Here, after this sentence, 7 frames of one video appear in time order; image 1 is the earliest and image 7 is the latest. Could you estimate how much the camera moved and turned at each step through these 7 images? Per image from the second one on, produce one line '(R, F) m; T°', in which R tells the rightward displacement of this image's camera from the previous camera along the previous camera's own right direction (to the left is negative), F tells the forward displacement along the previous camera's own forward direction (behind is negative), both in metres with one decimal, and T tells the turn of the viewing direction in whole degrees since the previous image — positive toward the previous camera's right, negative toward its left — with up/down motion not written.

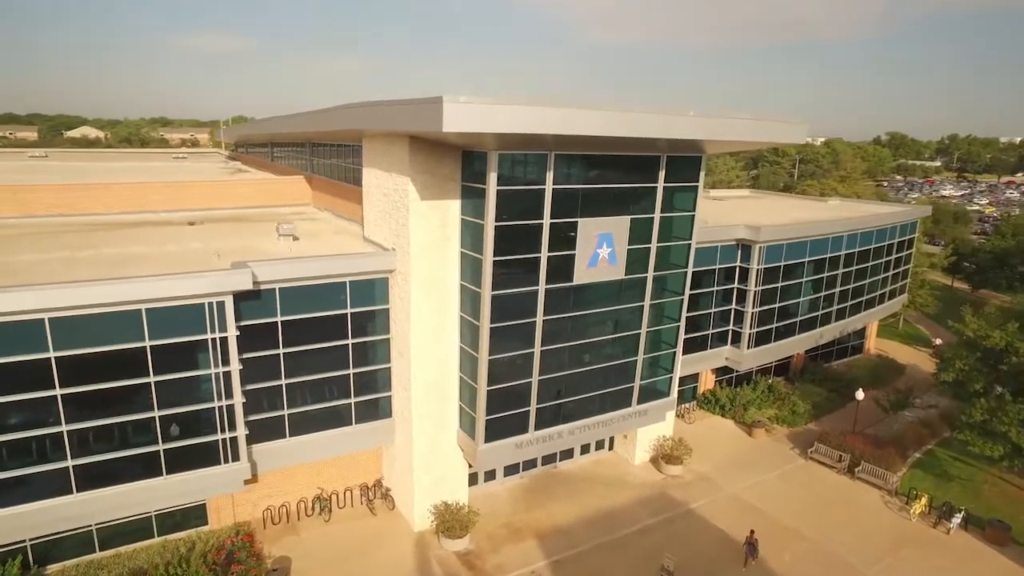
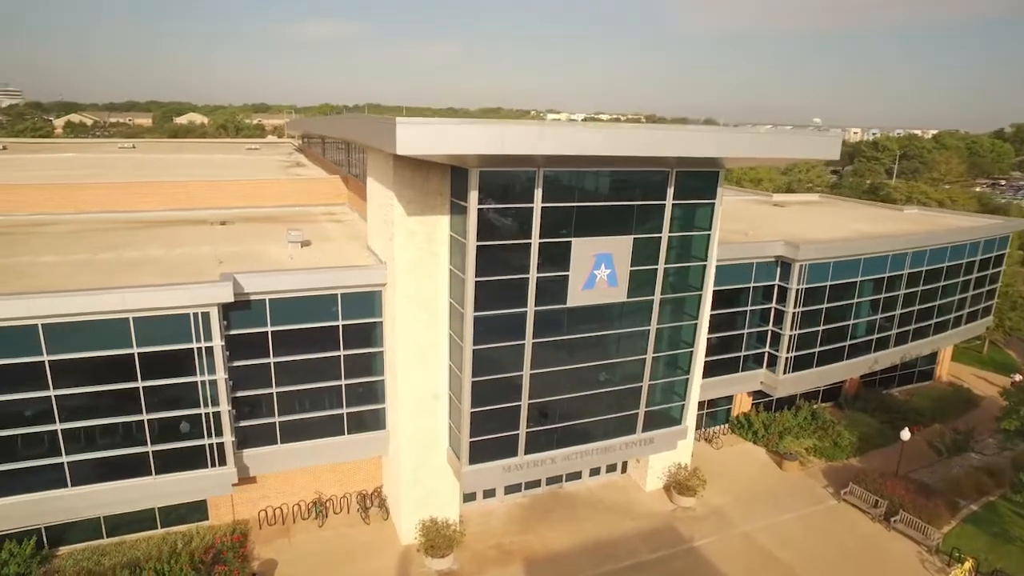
(+2.2, +0.8) m; -7°
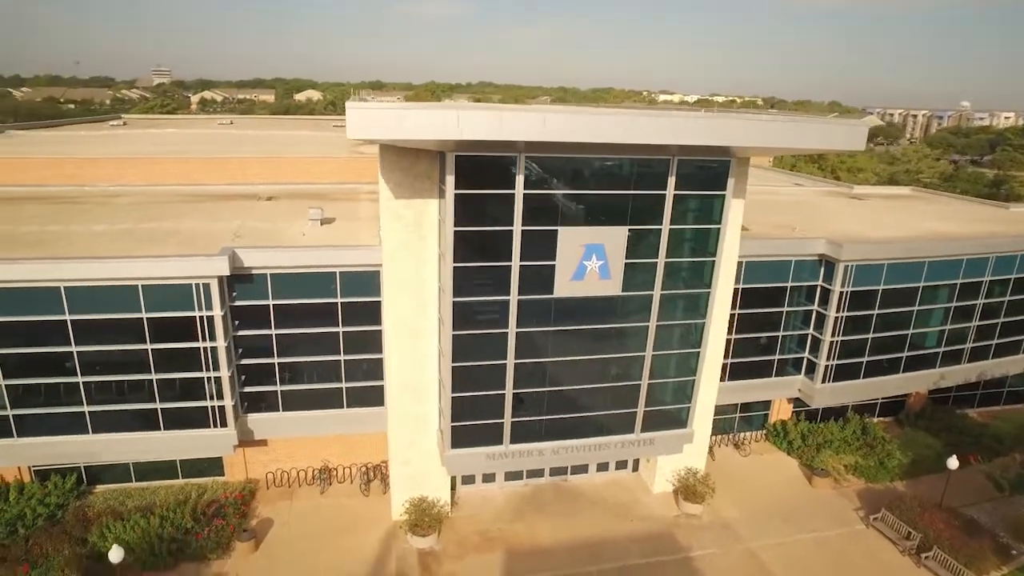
(+2.7, +0.5) m; -9°
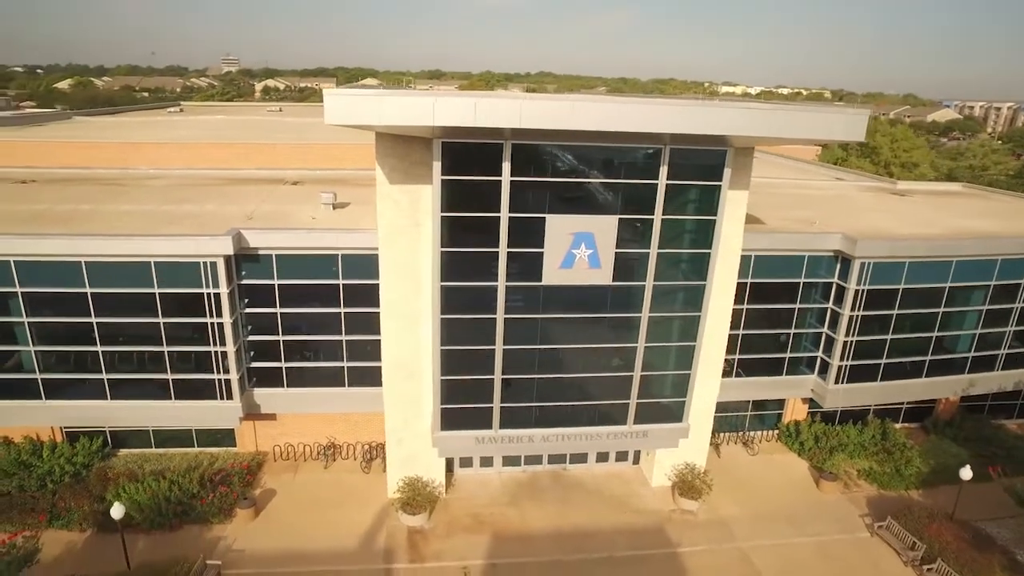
(+1.5, 0.0) m; -5°
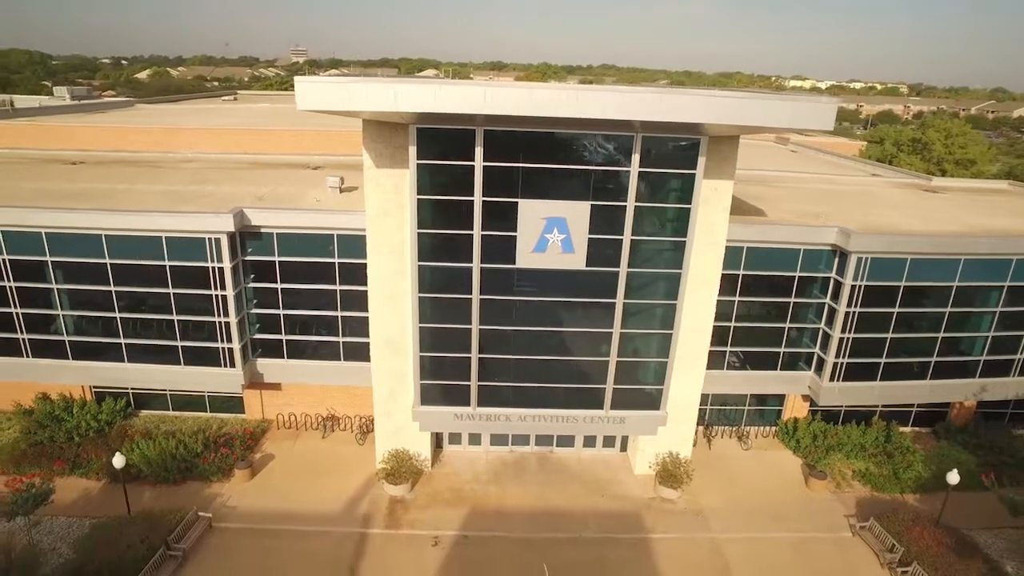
(+1.9, -0.4) m; -5°
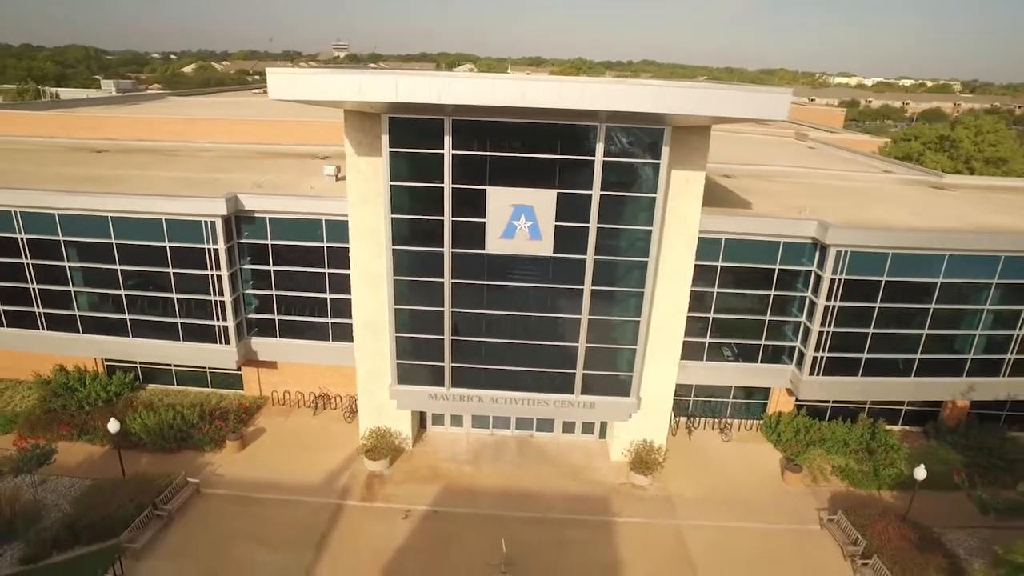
(+1.6, -0.5) m; -3°
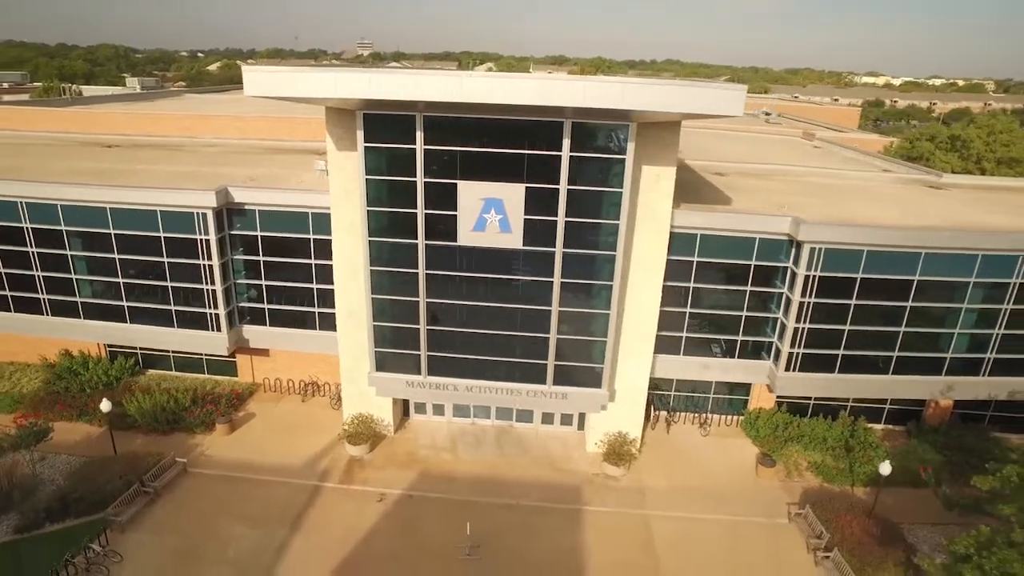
(+1.3, -0.4) m; -2°
